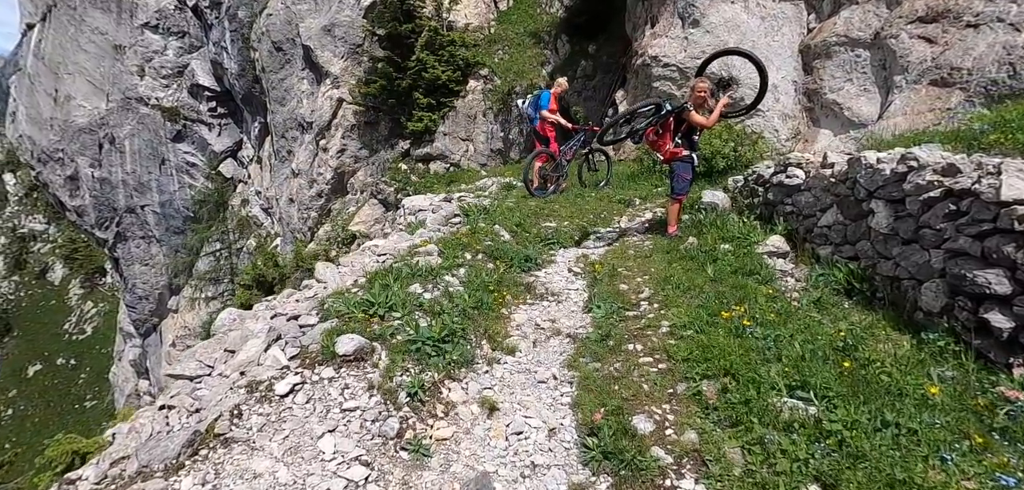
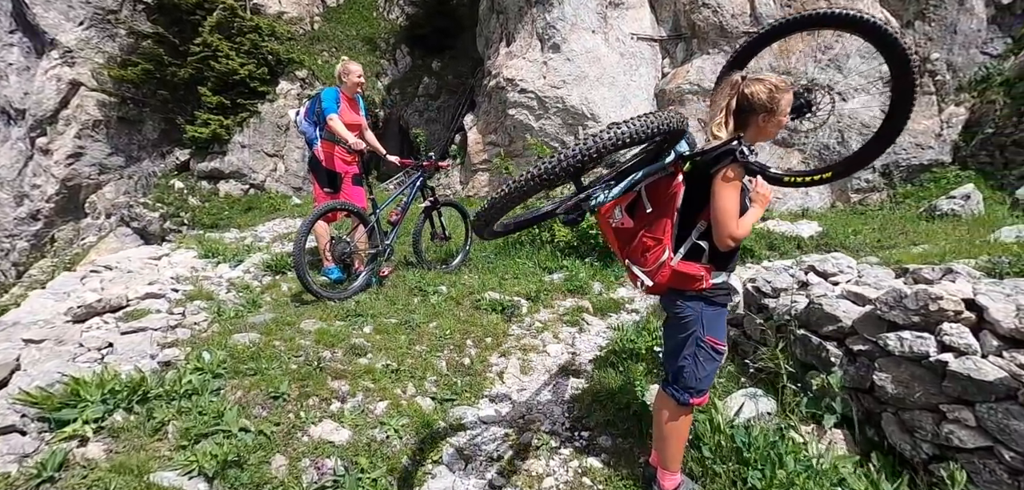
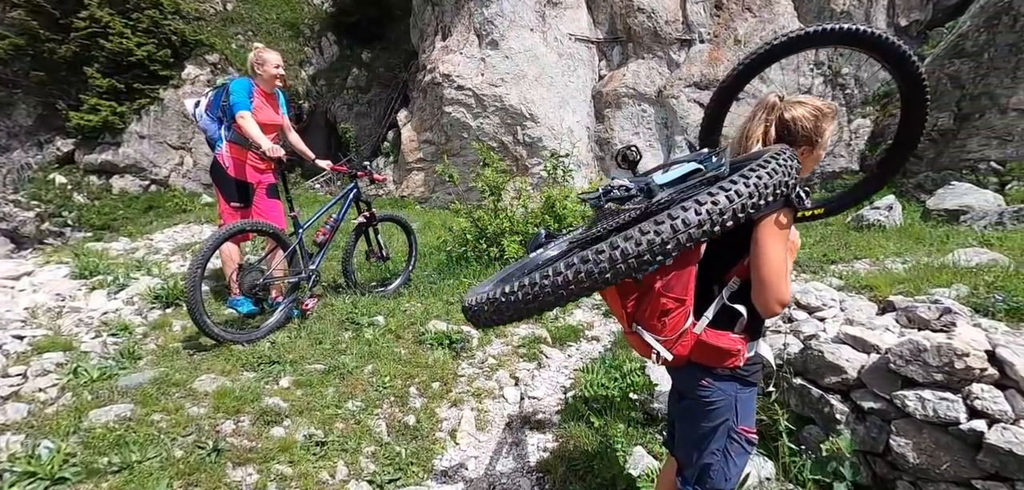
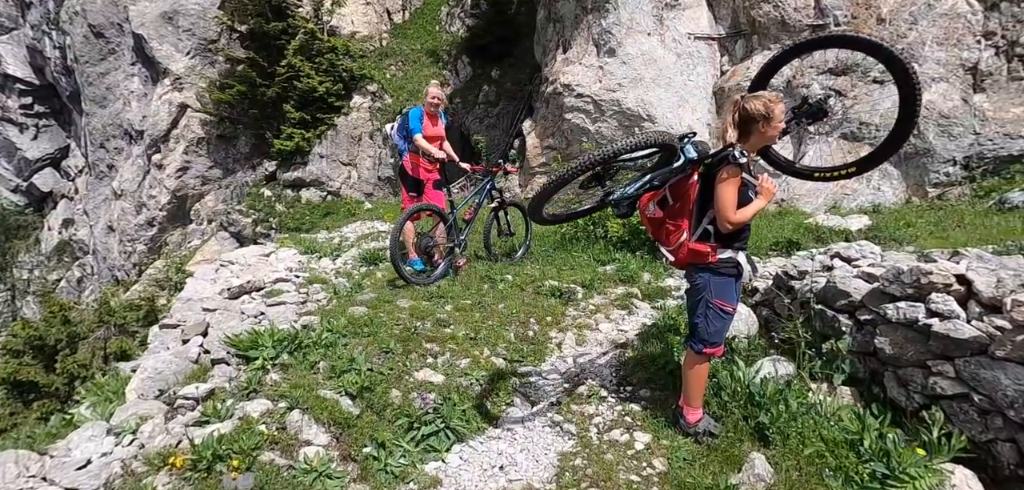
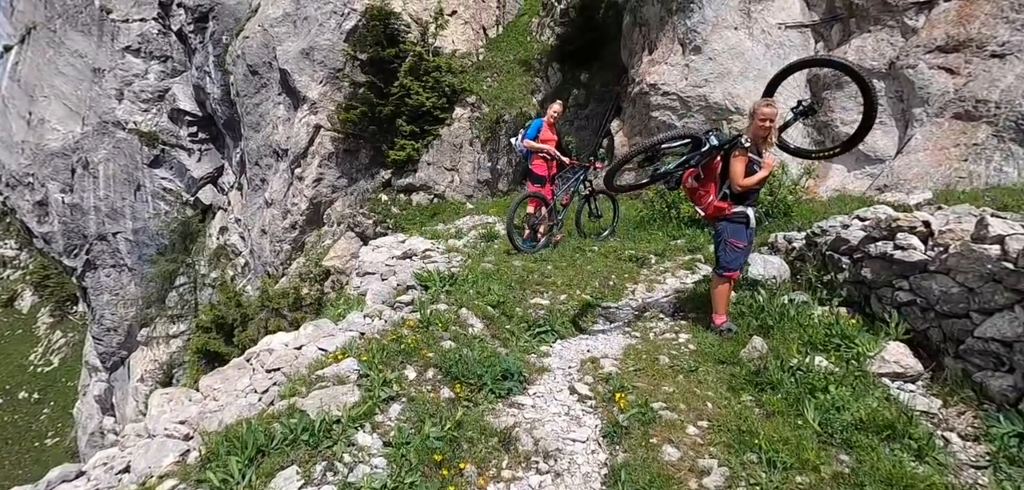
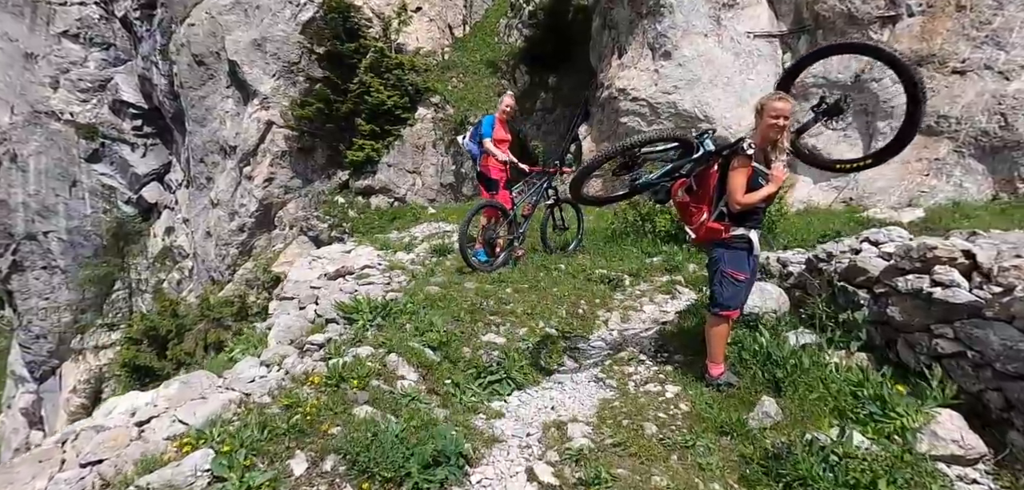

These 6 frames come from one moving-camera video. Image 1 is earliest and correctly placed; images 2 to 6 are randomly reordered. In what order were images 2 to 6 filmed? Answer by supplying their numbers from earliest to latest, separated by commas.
5, 6, 4, 2, 3
